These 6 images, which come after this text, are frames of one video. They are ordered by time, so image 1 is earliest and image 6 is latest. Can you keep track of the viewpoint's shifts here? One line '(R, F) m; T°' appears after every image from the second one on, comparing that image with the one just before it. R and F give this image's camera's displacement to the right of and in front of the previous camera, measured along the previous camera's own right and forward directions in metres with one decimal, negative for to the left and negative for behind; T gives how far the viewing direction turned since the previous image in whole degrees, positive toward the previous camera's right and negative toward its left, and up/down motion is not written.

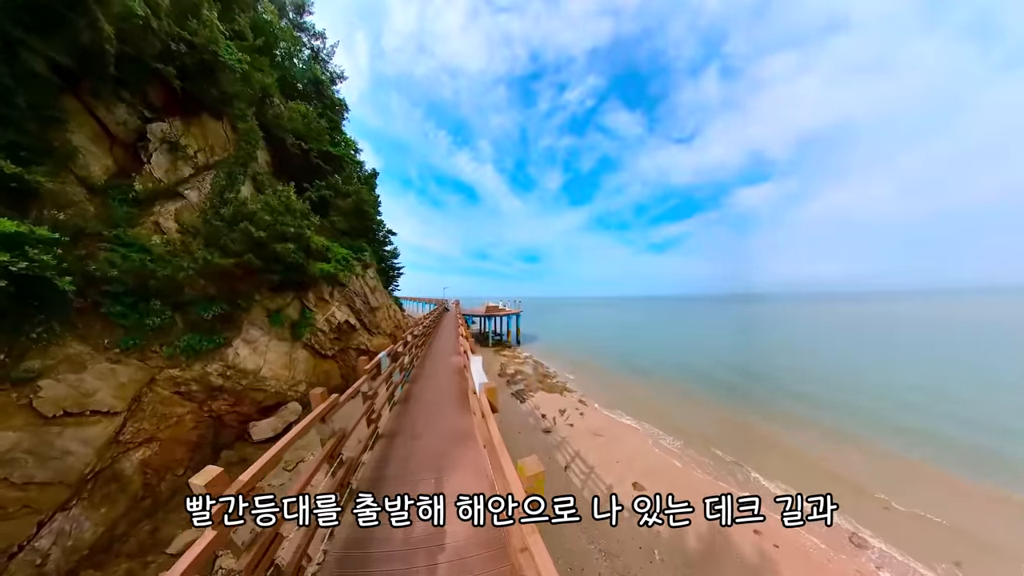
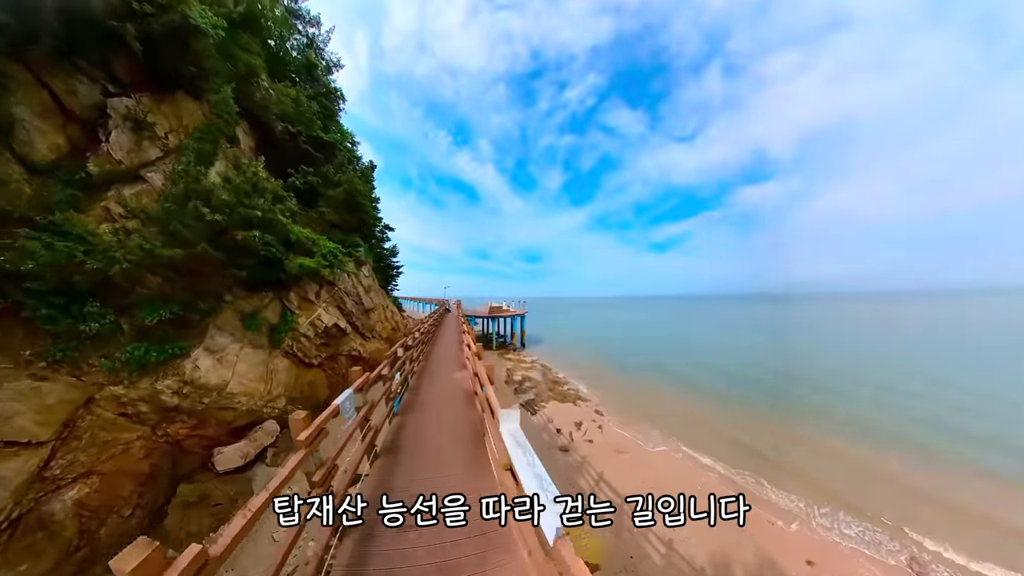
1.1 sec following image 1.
(-0.3, +1.0) m; 0°
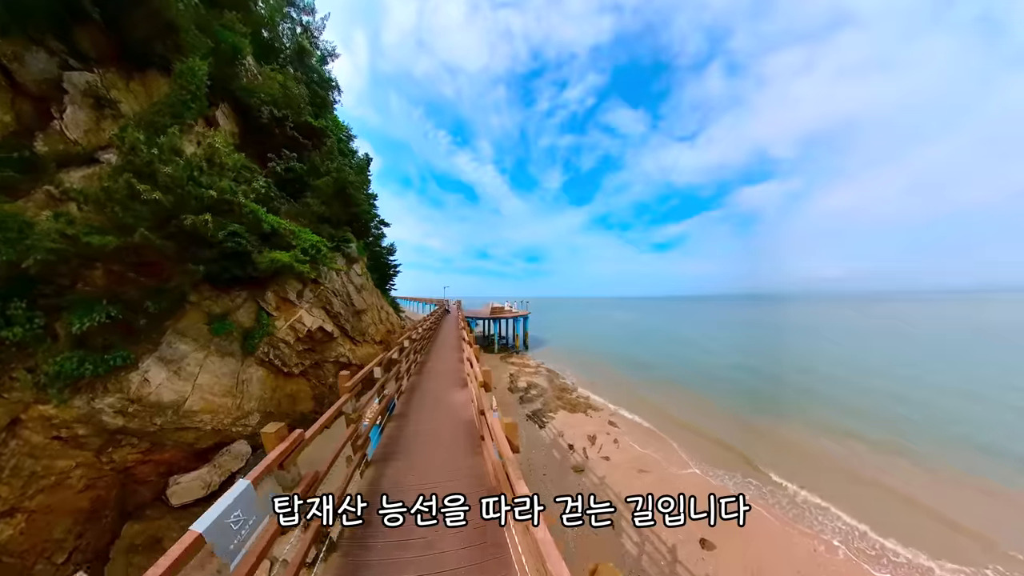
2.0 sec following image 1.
(-0.1, +0.7) m; 0°
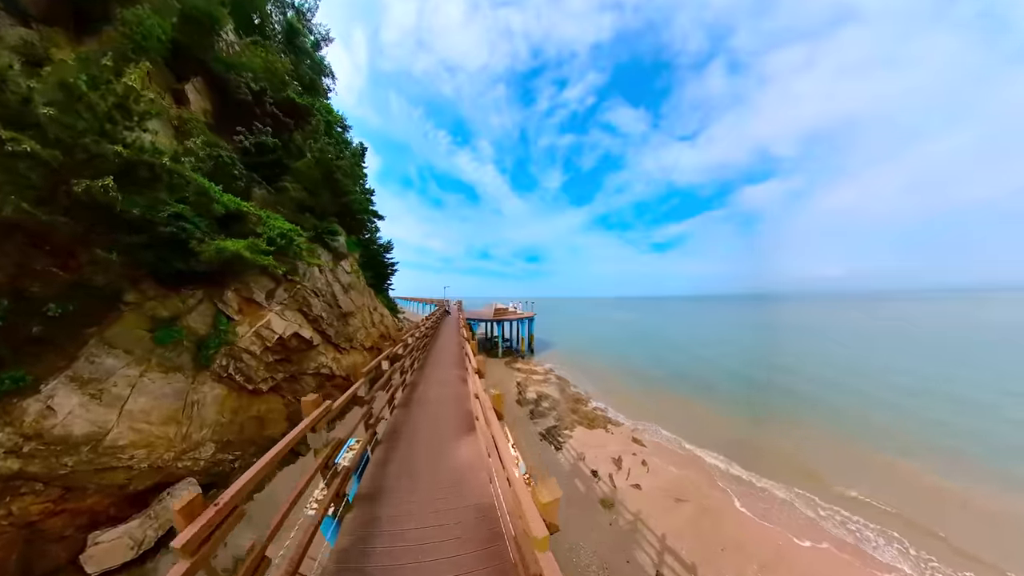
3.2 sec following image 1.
(-0.2, +0.9) m; 0°
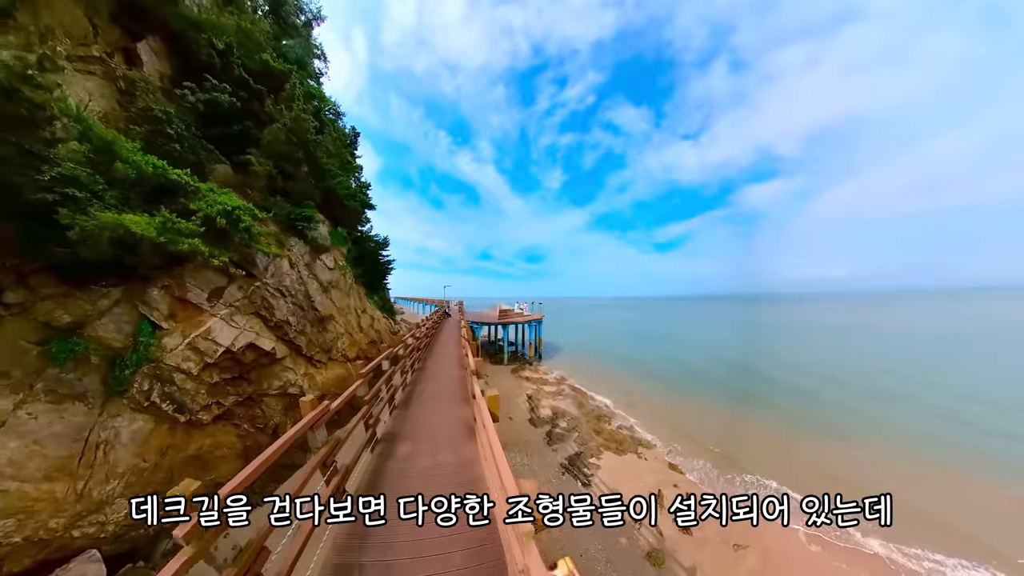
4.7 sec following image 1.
(-0.2, +1.0) m; 0°
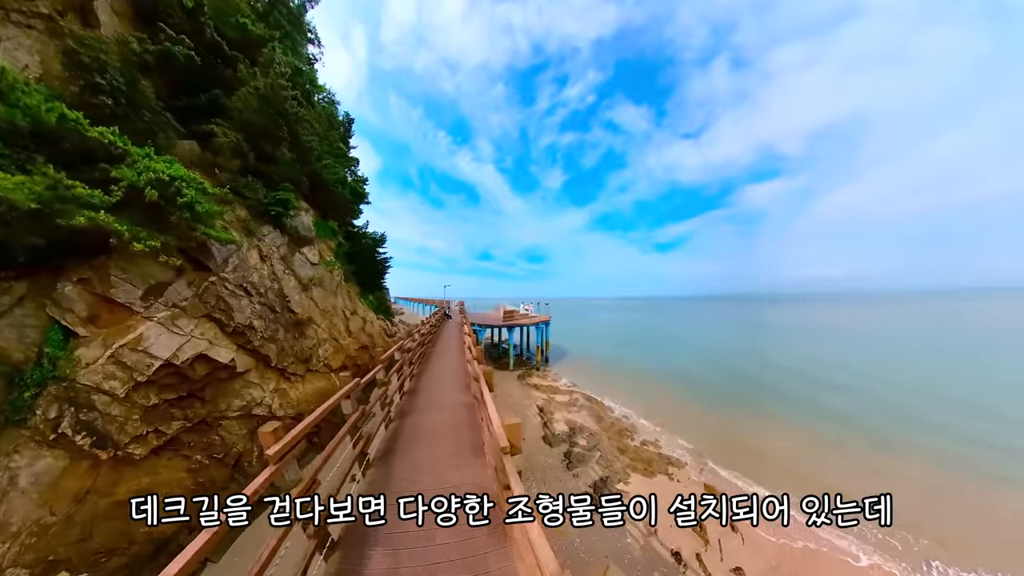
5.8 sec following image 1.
(-0.2, +0.7) m; 0°
